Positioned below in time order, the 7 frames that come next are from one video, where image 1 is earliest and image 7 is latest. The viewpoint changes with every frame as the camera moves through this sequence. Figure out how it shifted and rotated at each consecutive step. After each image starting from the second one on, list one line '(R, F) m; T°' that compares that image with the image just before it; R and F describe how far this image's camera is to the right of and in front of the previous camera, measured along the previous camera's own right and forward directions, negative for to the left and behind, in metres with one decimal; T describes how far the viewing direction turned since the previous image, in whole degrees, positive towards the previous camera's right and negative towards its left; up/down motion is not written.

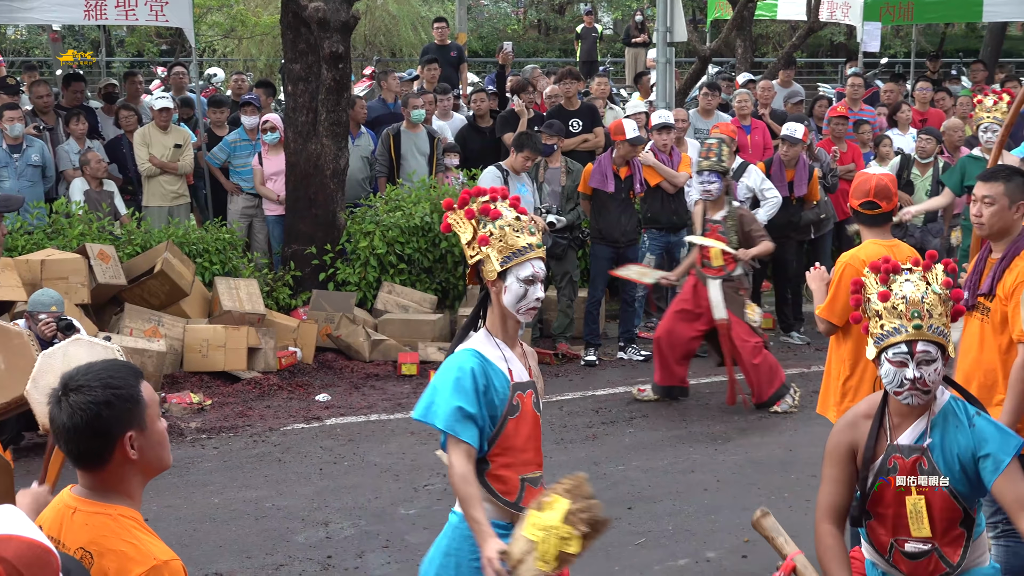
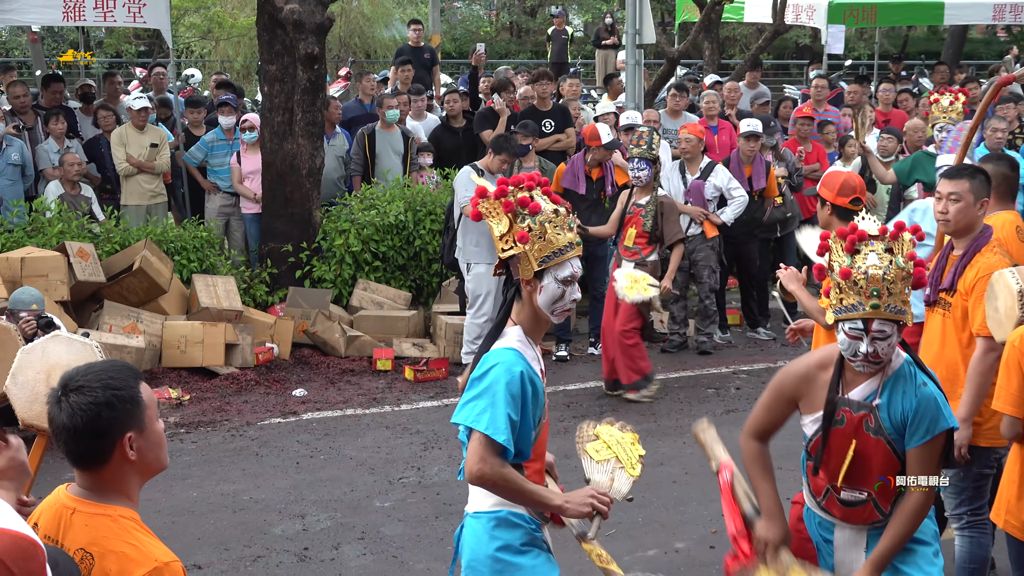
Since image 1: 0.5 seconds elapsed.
(+0.1, -0.1) m; +1°
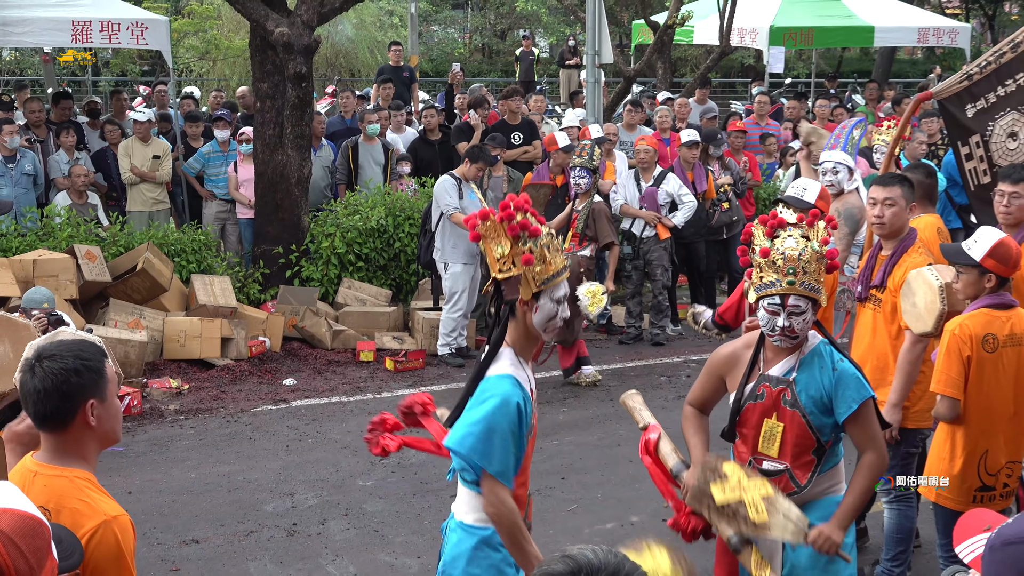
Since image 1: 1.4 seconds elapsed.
(+0.1, -0.7) m; +1°
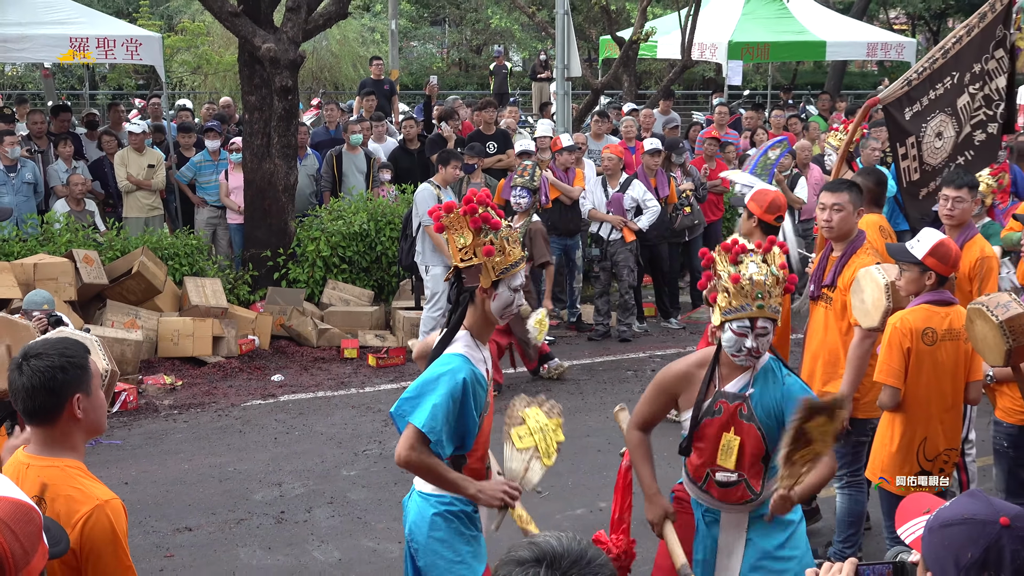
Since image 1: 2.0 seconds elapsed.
(+0.1, -0.5) m; +1°
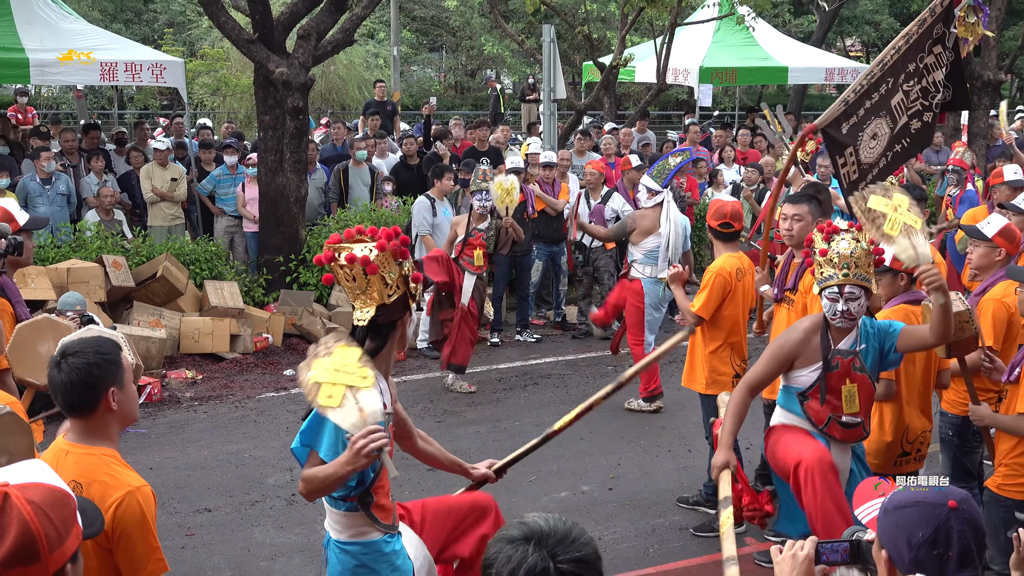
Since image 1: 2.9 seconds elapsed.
(0.0, -0.8) m; 0°
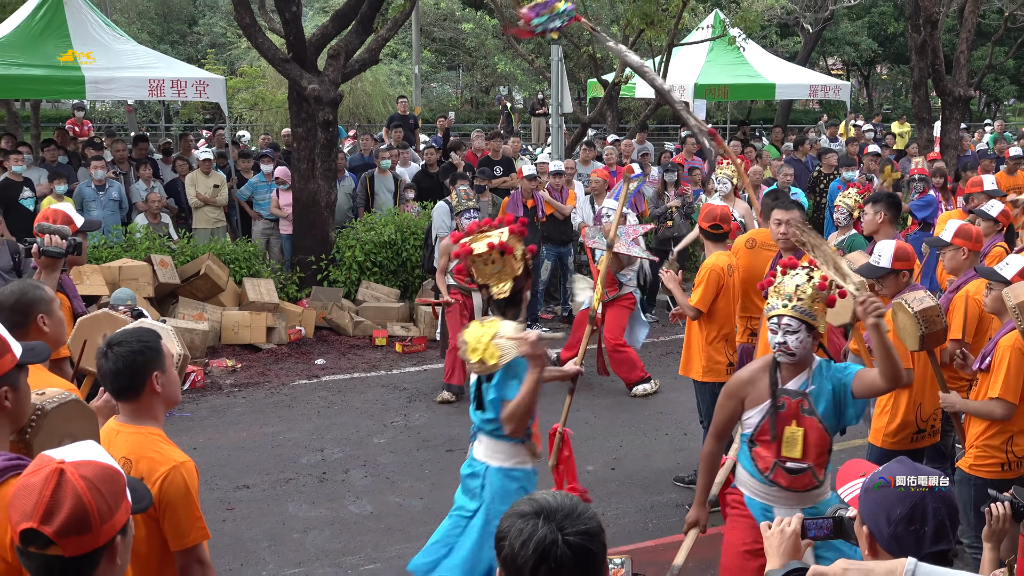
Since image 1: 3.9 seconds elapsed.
(-0.1, -0.8) m; 0°
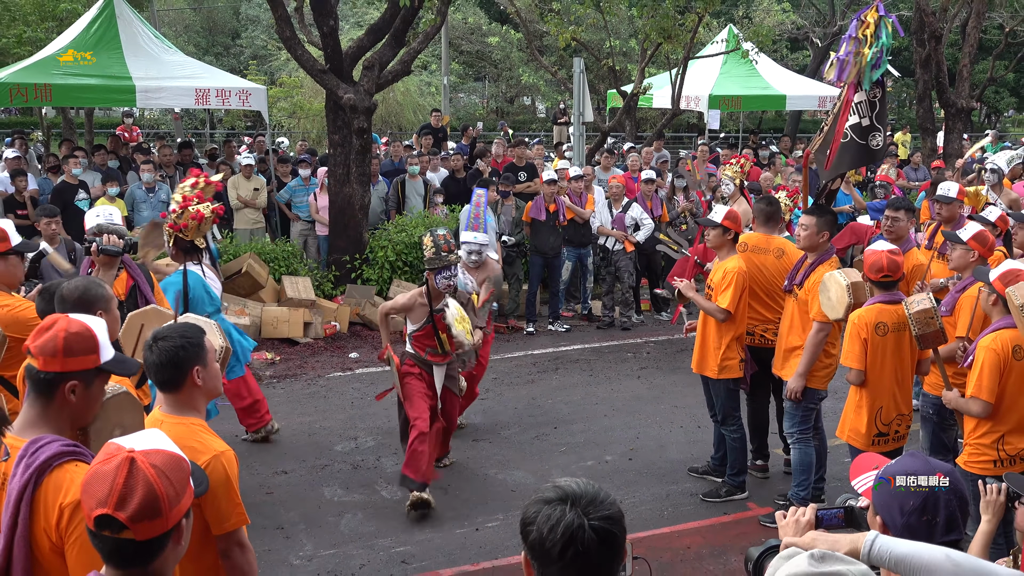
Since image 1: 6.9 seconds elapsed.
(-0.1, -0.6) m; -1°
